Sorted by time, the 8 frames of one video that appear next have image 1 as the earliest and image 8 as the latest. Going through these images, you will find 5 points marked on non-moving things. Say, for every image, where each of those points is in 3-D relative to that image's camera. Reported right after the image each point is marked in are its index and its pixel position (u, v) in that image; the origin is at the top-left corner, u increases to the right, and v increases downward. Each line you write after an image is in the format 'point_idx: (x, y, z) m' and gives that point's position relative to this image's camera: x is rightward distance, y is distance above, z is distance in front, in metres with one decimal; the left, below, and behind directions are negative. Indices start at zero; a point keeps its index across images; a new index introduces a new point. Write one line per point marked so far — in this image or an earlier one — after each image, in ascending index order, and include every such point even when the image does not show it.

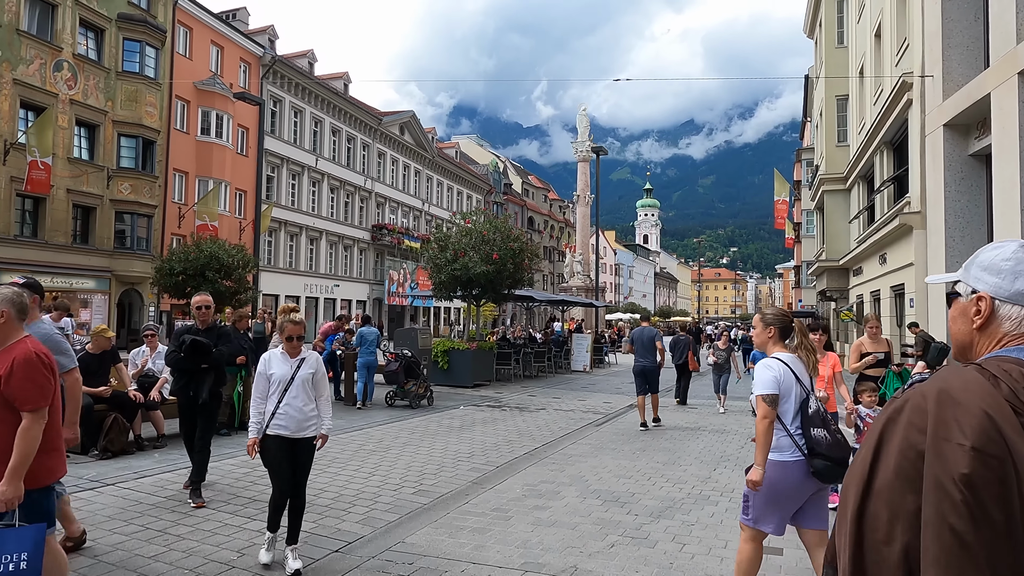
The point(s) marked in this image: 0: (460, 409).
0: (-1.1, -2.4, +13.3) m
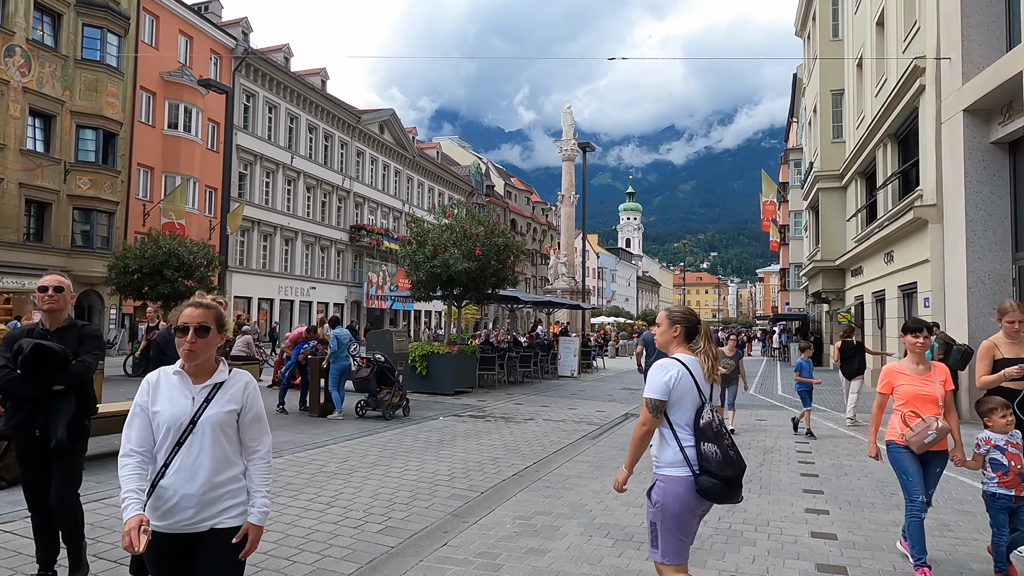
0: (-1.3, -2.4, +12.0) m
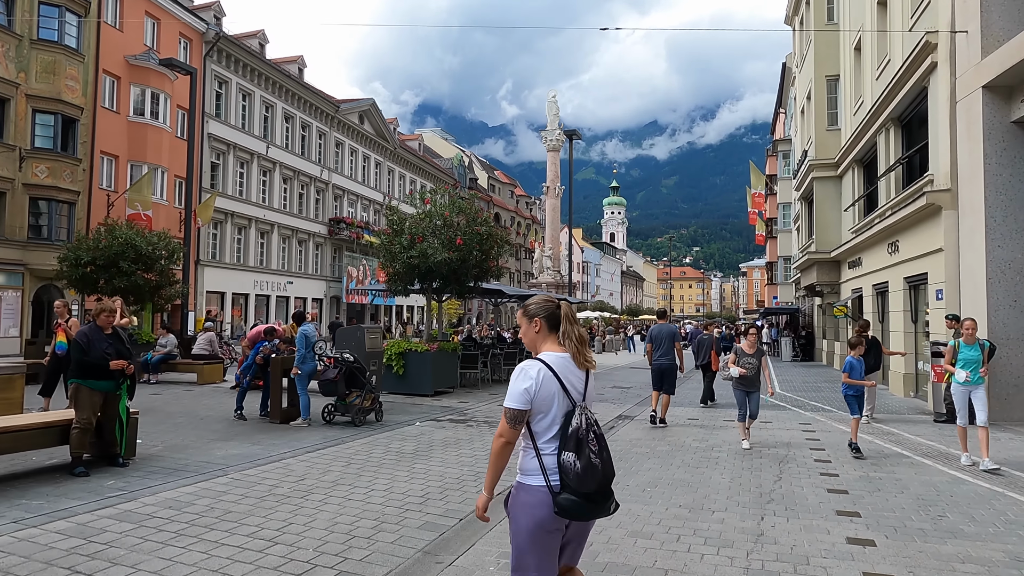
0: (-1.6, -2.2, +10.8) m
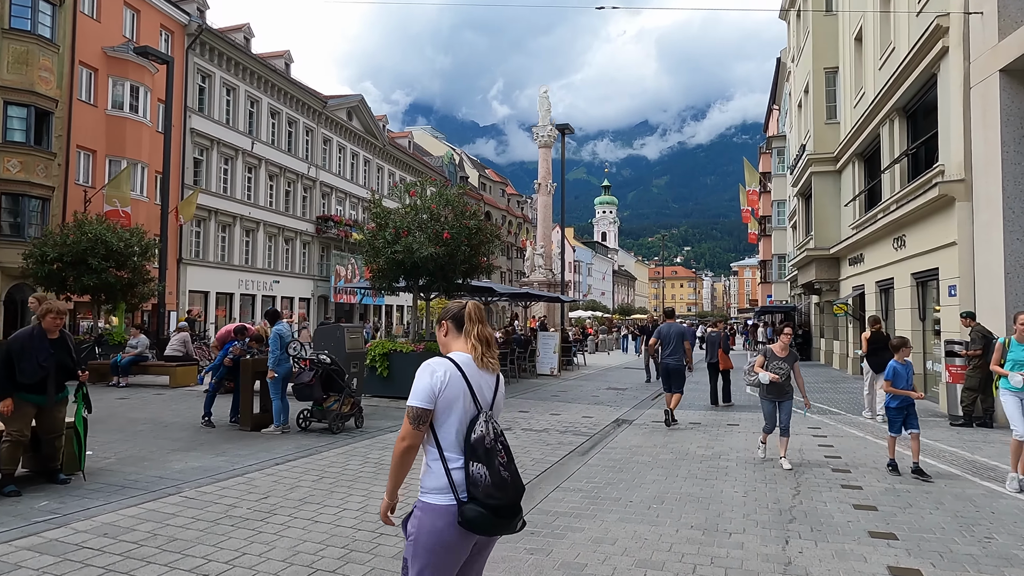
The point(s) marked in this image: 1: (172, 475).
0: (-1.8, -2.2, +10.1) m
1: (-3.5, -1.9, +6.8) m
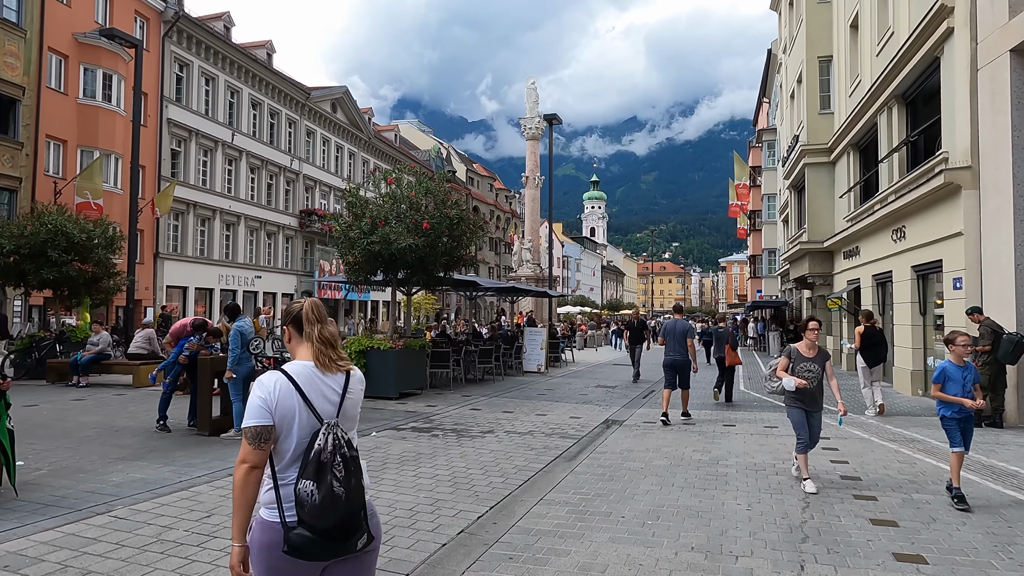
0: (-2.0, -2.1, +9.3) m
1: (-3.7, -1.8, +6.1) m
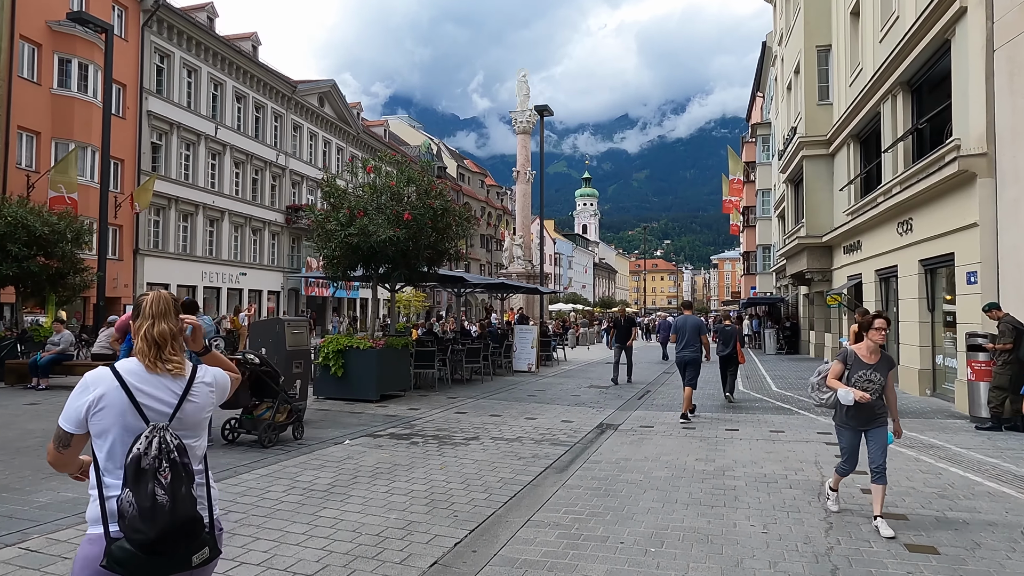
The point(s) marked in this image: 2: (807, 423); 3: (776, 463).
0: (-2.2, -2.0, +8.5) m
1: (-3.8, -1.8, +5.3) m
2: (+4.6, -2.1, +10.4) m
3: (+3.1, -2.0, +7.6) m
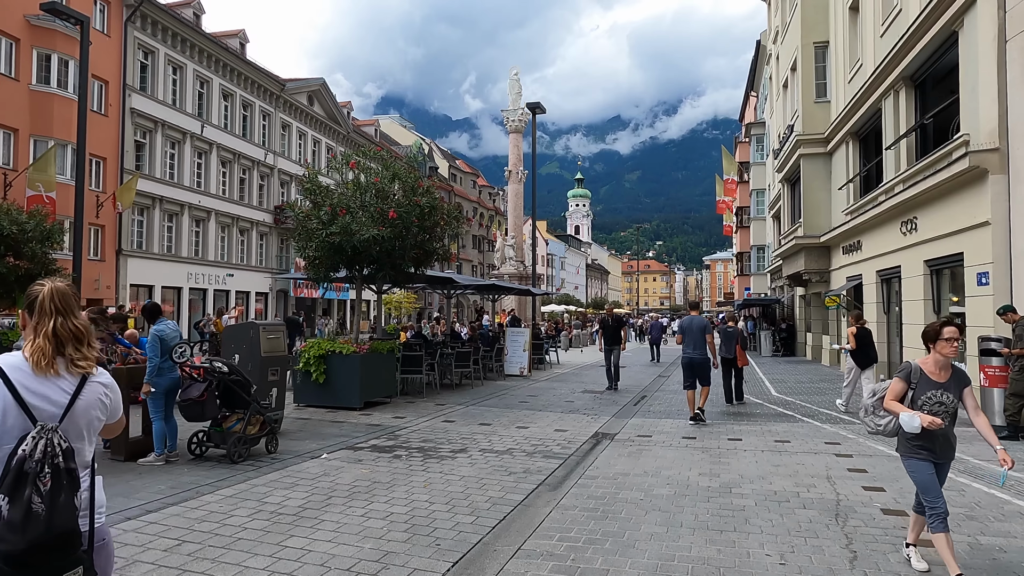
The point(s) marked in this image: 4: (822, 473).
0: (-2.3, -2.0, +7.9) m
1: (-3.9, -1.8, +4.6) m
2: (+4.5, -2.2, +9.8) m
3: (+3.0, -2.0, +7.1) m
4: (+3.5, -2.0, +7.3) m
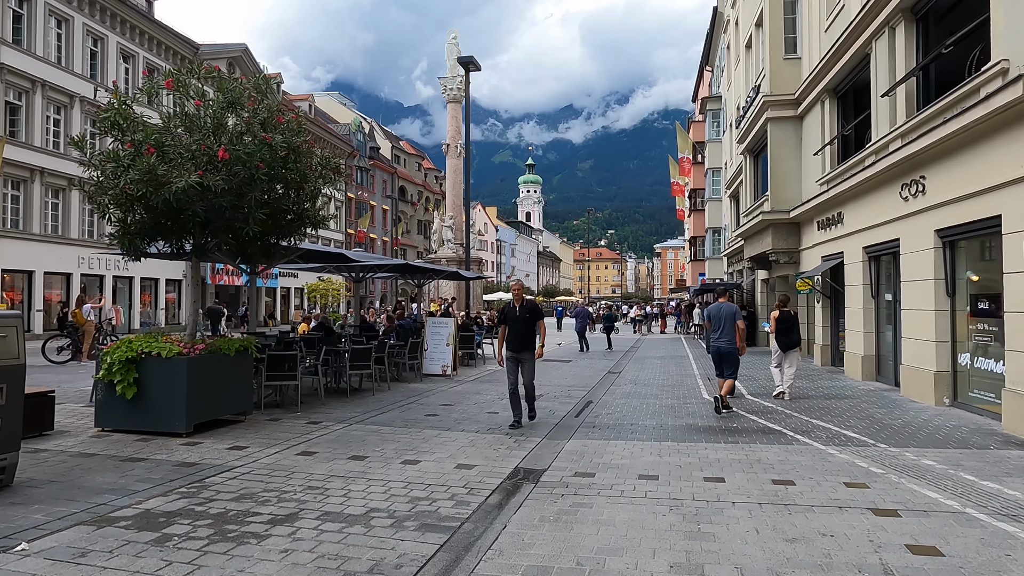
0: (-3.4, -1.8, +4.6) m
1: (-4.8, -1.6, +1.2) m
2: (+3.3, -1.9, +6.9) m
3: (+1.9, -1.8, +4.1) m
4: (+2.4, -1.8, +4.4) m
